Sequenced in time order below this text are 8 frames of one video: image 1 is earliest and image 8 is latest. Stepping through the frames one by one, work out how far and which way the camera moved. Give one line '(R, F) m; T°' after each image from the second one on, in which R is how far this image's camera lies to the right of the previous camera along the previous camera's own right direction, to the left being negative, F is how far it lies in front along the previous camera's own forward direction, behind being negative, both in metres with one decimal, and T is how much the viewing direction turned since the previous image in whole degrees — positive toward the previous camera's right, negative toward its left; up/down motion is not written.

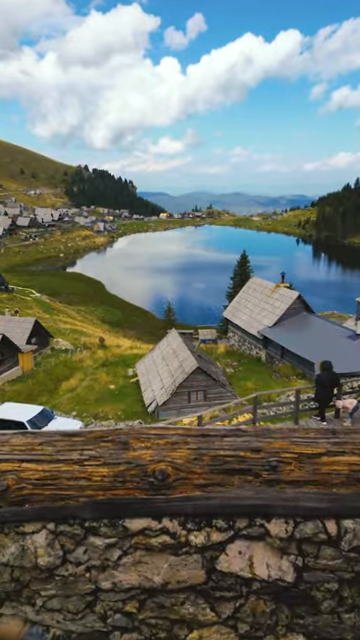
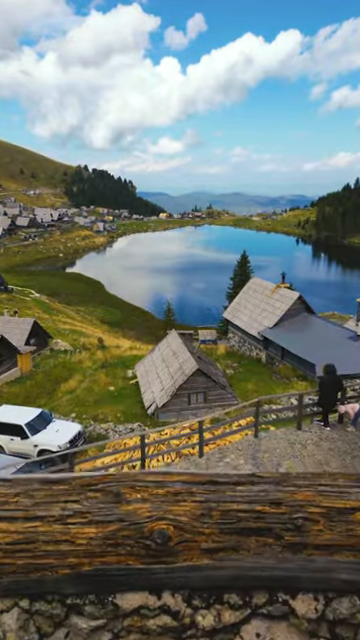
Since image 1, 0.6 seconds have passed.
(0.0, +0.2) m; 0°
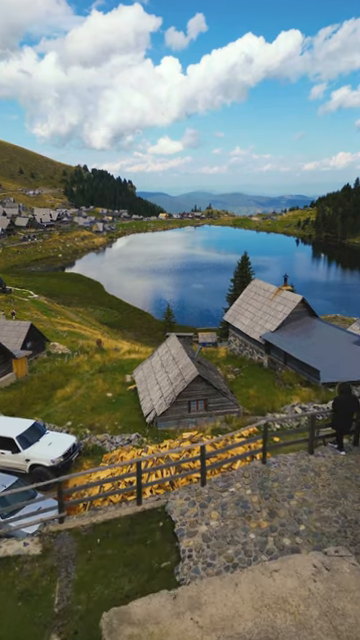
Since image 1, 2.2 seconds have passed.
(0.0, +0.8) m; 0°
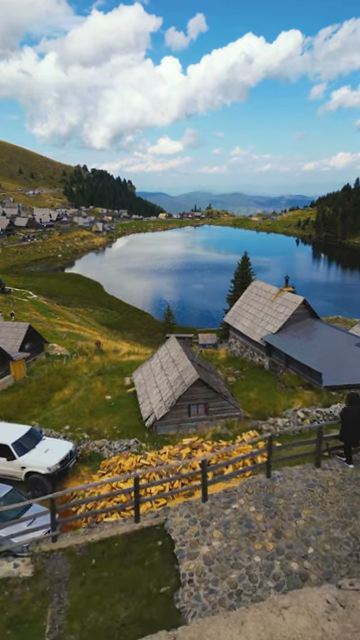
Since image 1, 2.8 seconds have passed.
(0.0, +0.4) m; 0°
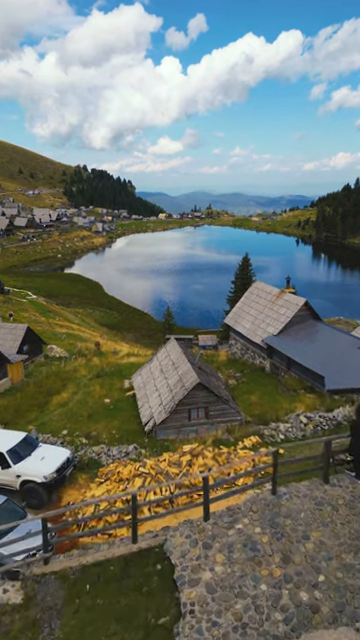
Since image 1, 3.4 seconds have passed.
(0.0, +0.4) m; 0°
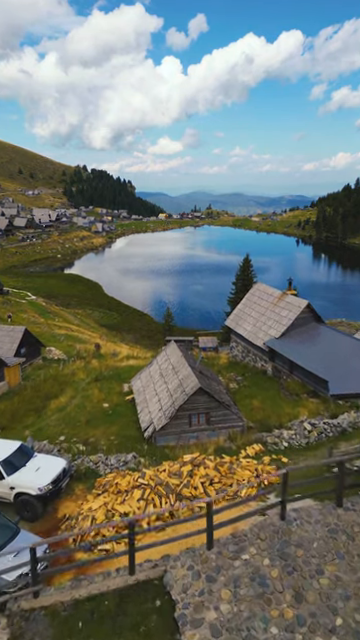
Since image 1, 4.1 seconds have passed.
(0.0, +0.6) m; 0°
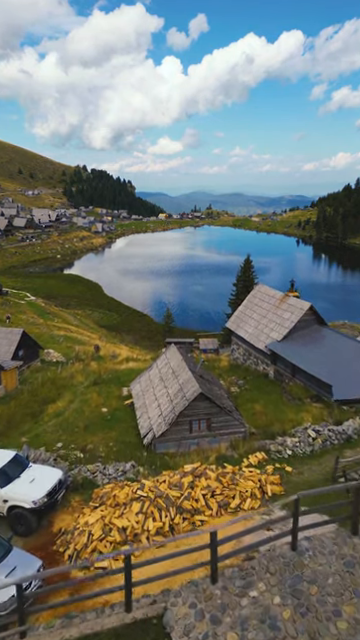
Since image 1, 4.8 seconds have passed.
(0.0, +0.6) m; 0°
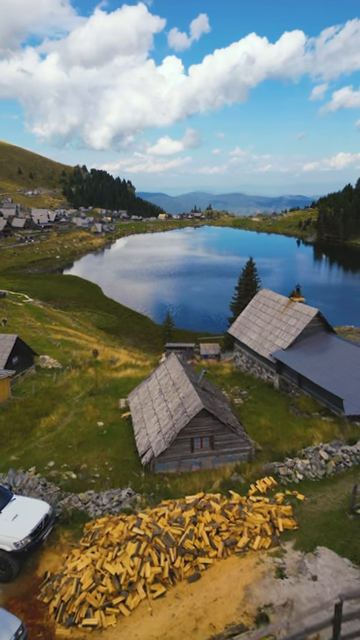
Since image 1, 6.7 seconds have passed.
(0.0, +1.5) m; 0°
